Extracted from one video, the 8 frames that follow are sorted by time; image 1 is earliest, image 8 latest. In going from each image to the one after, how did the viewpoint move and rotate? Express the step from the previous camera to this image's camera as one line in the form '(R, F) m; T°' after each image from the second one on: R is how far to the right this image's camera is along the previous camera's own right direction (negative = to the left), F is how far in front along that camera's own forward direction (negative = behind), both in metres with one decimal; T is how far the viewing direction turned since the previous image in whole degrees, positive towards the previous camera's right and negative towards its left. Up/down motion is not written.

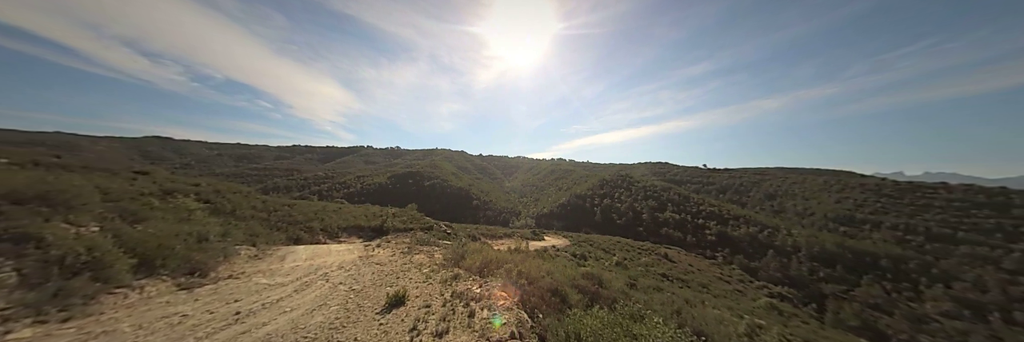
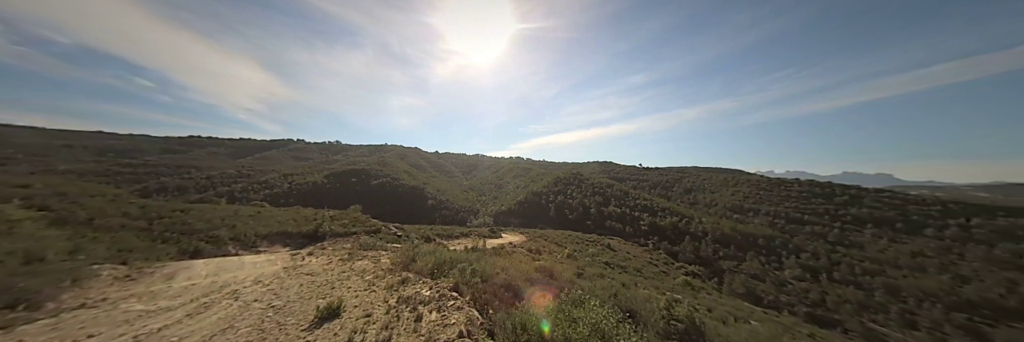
(+0.5, +0.1) m; +11°
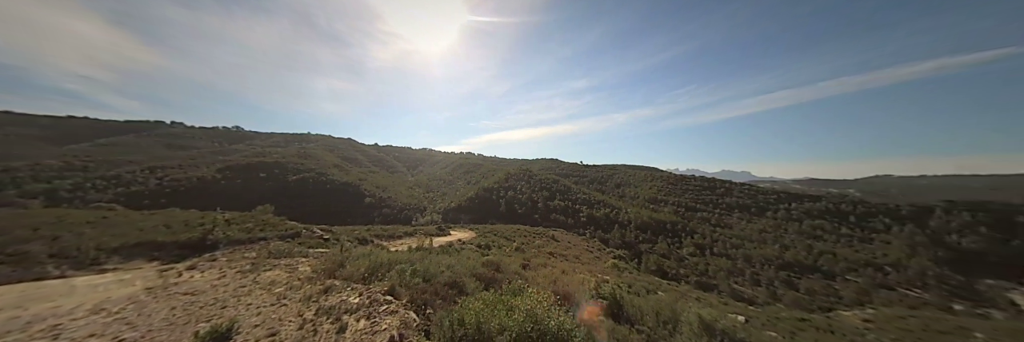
(-4.3, -1.2) m; +13°
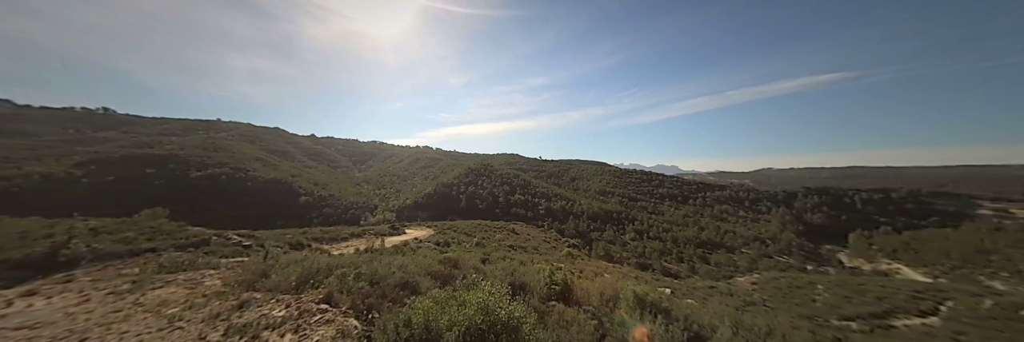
(-2.9, +1.4) m; +11°
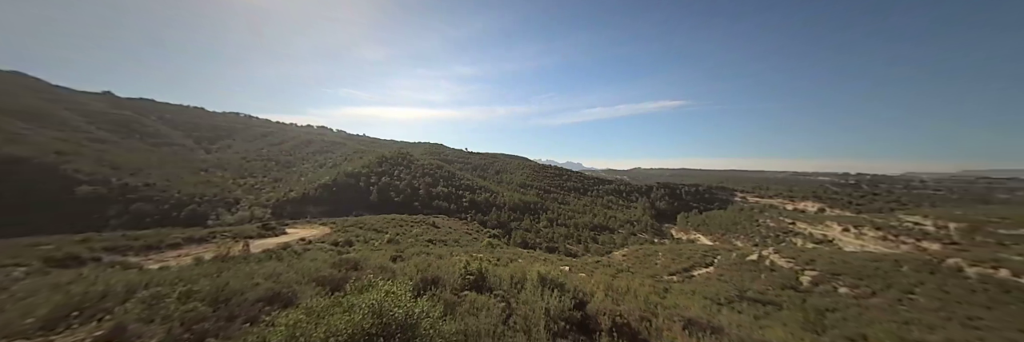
(+3.8, +4.8) m; -47°
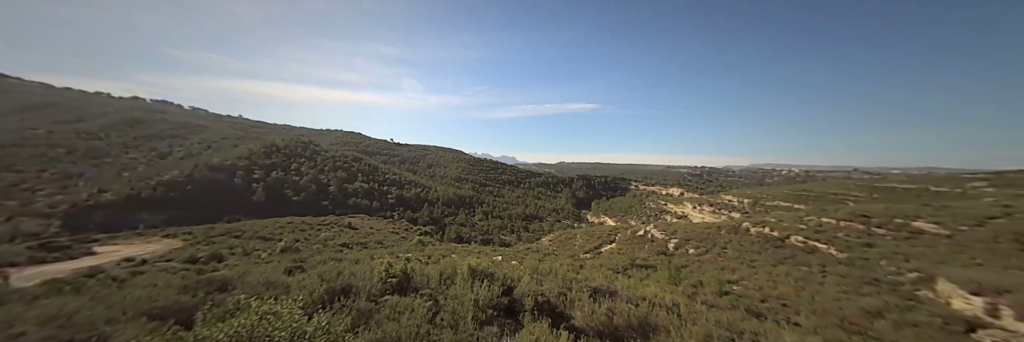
(-0.2, +0.3) m; +17°
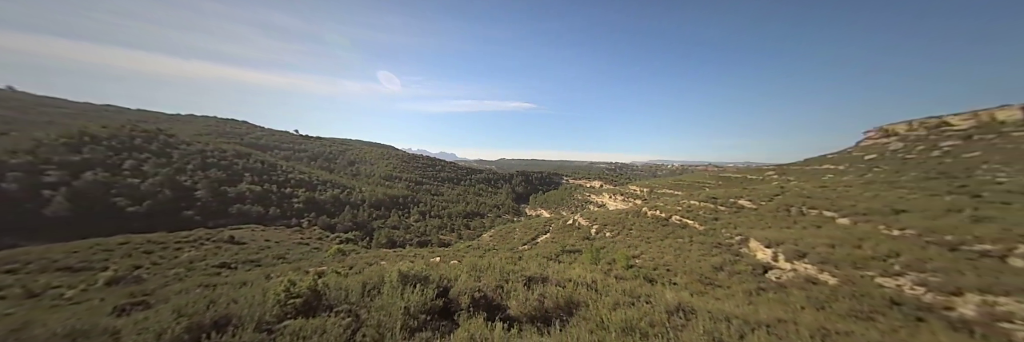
(-1.8, +1.3) m; +16°
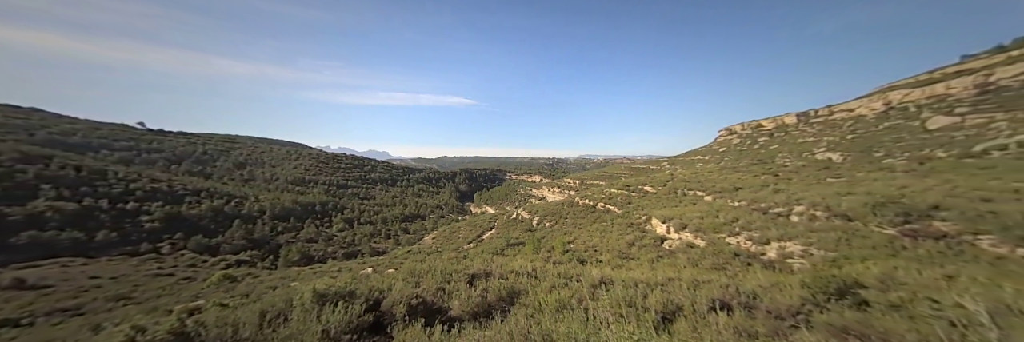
(-0.9, -0.2) m; +15°
